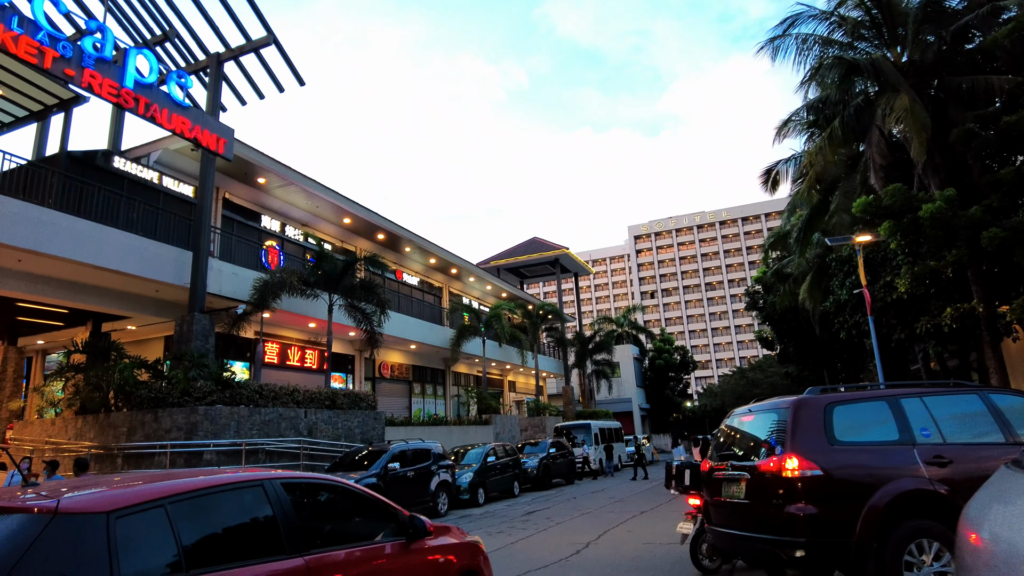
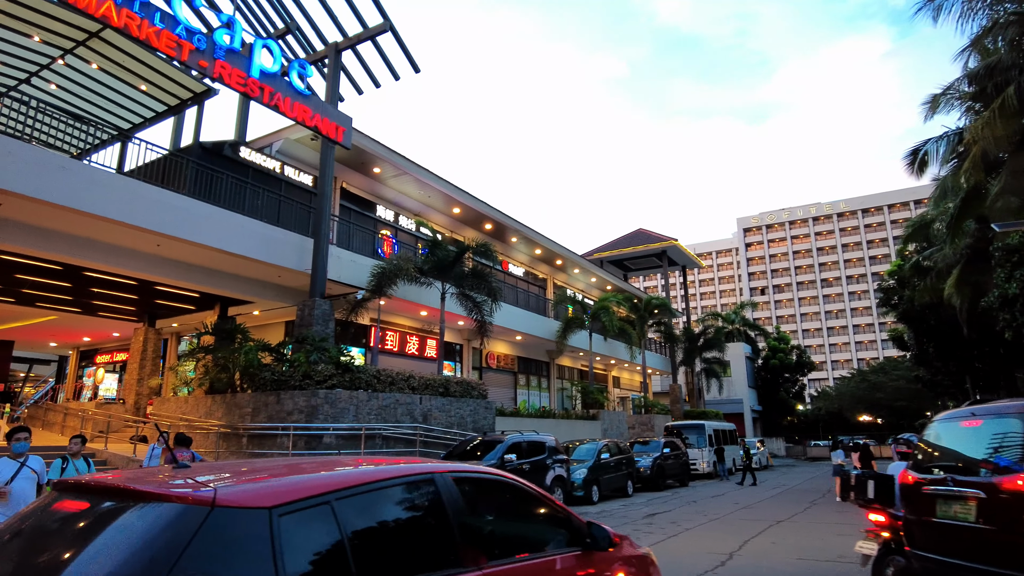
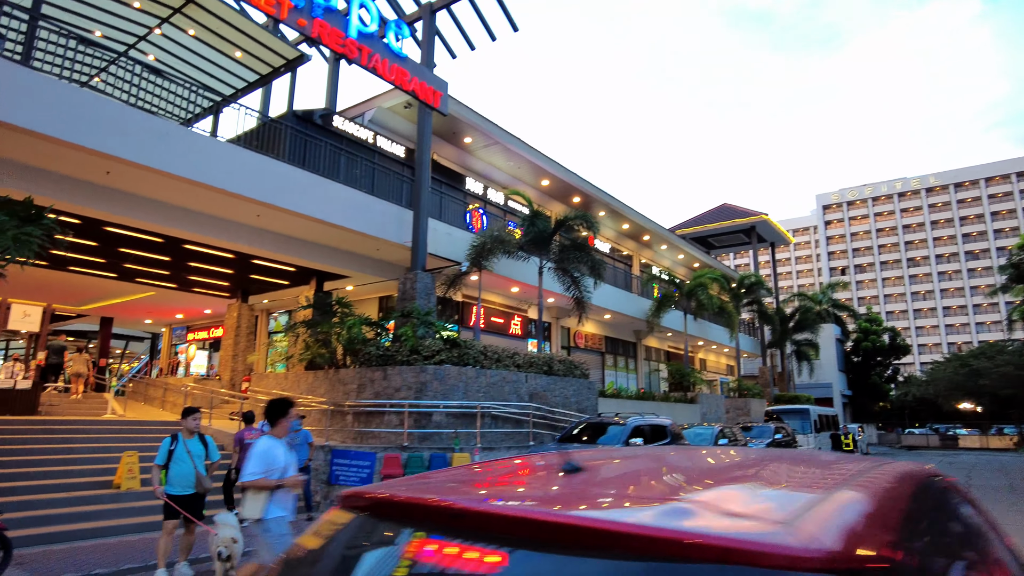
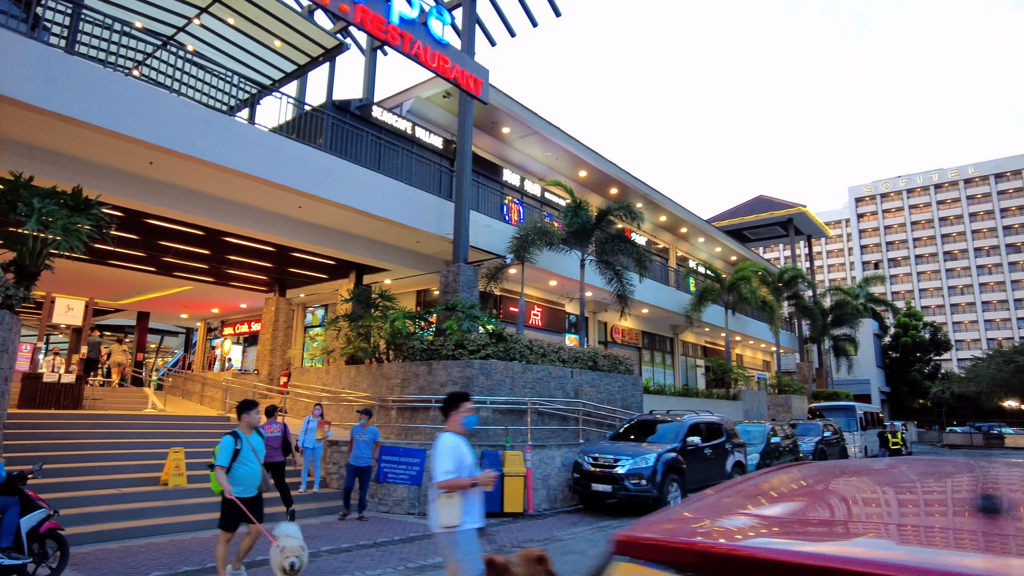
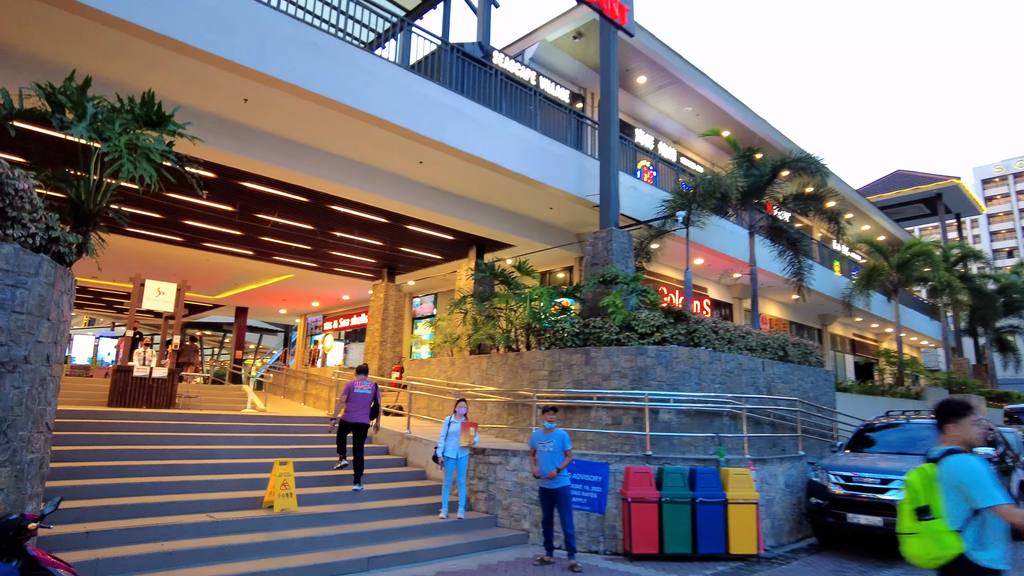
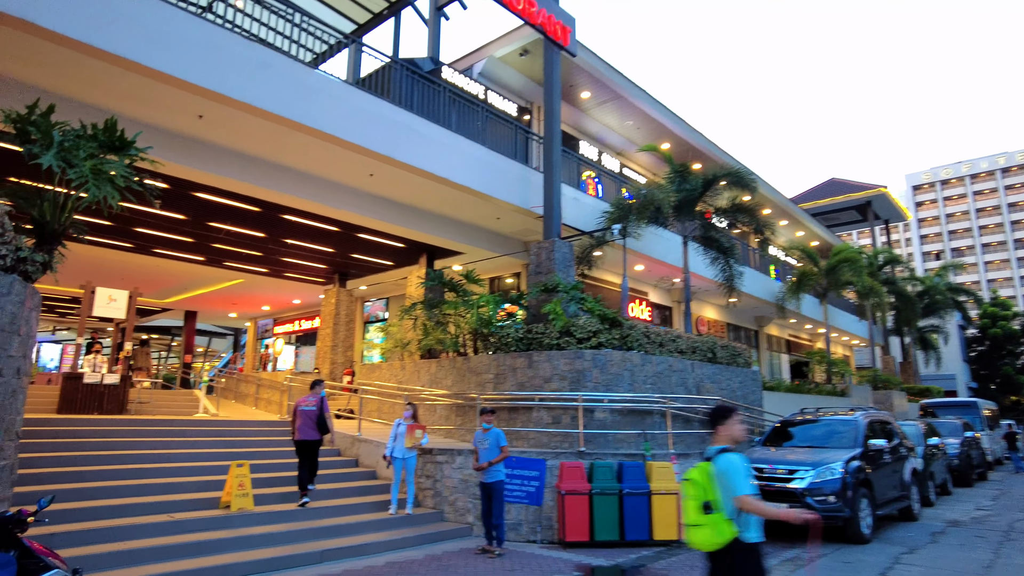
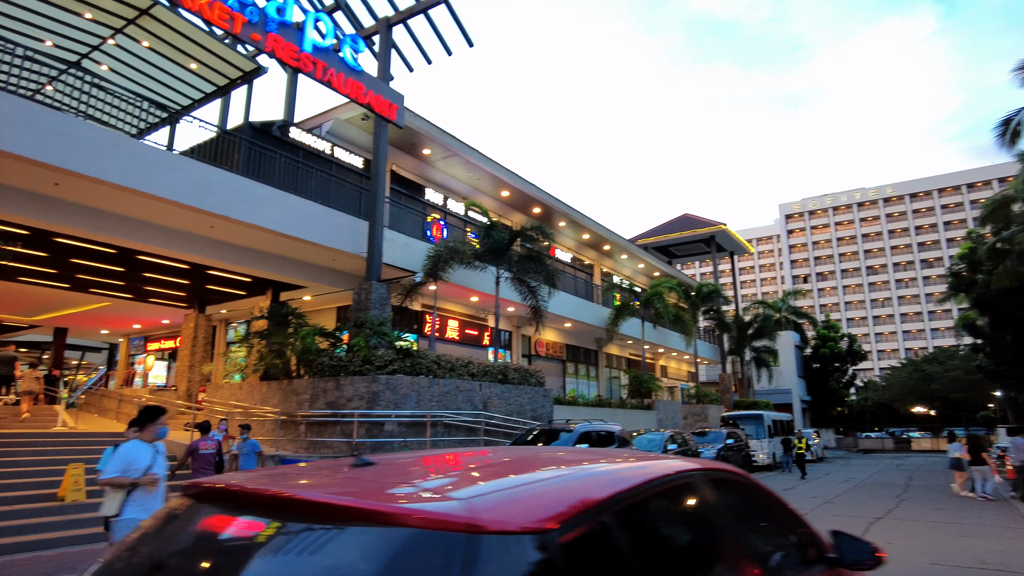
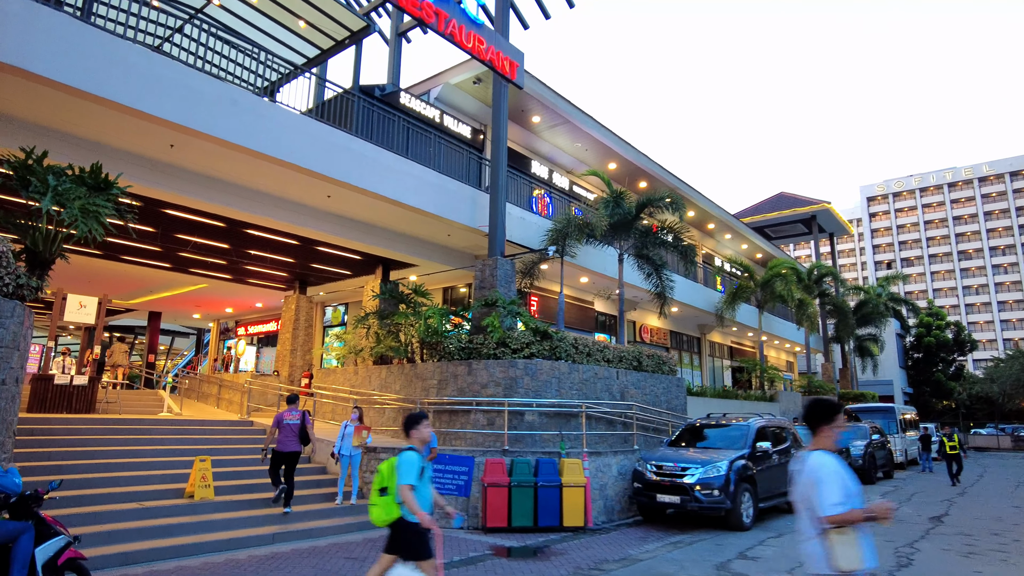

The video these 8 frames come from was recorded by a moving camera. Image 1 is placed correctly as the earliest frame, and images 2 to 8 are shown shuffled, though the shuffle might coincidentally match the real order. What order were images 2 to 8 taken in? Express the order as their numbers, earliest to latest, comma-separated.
2, 7, 3, 4, 8, 6, 5
